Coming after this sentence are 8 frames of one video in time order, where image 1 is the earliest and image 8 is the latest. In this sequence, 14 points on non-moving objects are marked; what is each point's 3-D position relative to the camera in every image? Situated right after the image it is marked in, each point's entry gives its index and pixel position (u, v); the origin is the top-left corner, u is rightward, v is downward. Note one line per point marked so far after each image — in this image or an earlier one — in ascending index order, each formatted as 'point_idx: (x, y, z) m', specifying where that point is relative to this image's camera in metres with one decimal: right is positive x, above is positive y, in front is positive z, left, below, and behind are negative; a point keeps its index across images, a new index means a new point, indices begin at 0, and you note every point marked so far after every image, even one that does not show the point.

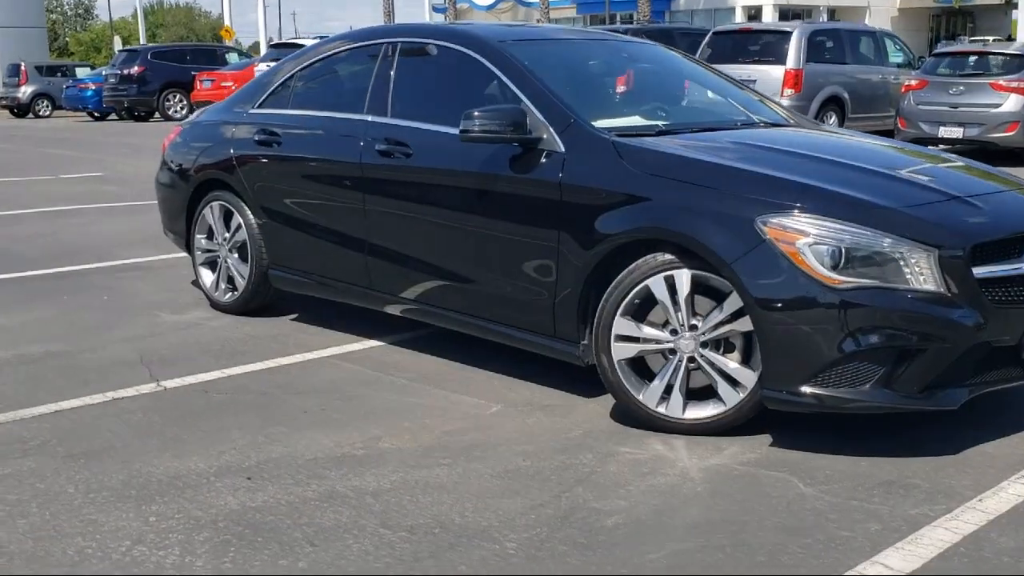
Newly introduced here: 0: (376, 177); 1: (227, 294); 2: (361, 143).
0: (-0.7, +0.6, +6.0) m
1: (-1.7, 0.0, +7.2) m
2: (-0.8, +0.7, +6.1) m
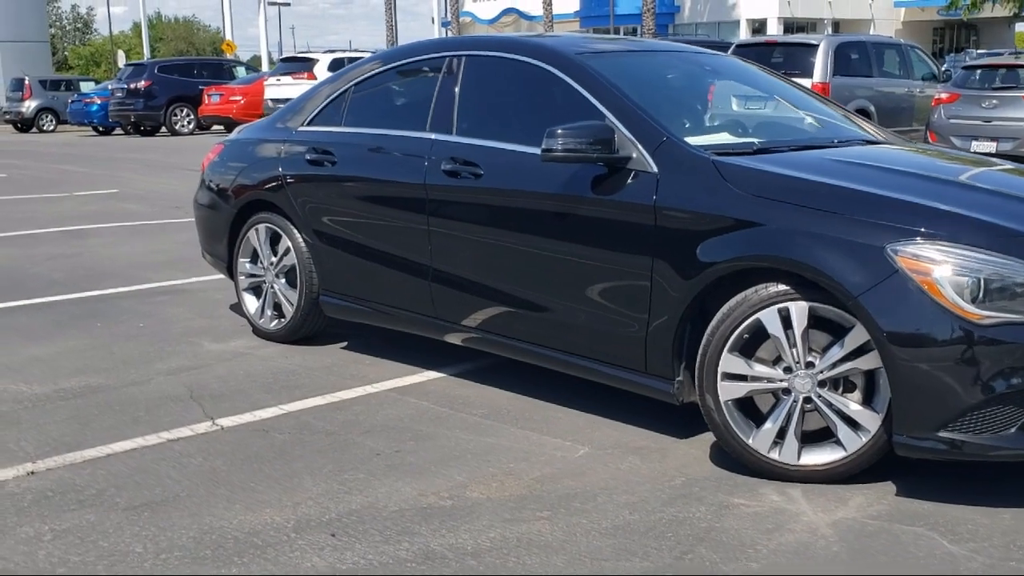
0: (-0.3, +0.4, +5.6) m
1: (-1.4, -0.2, +6.8) m
2: (-0.4, +0.6, +5.7) m
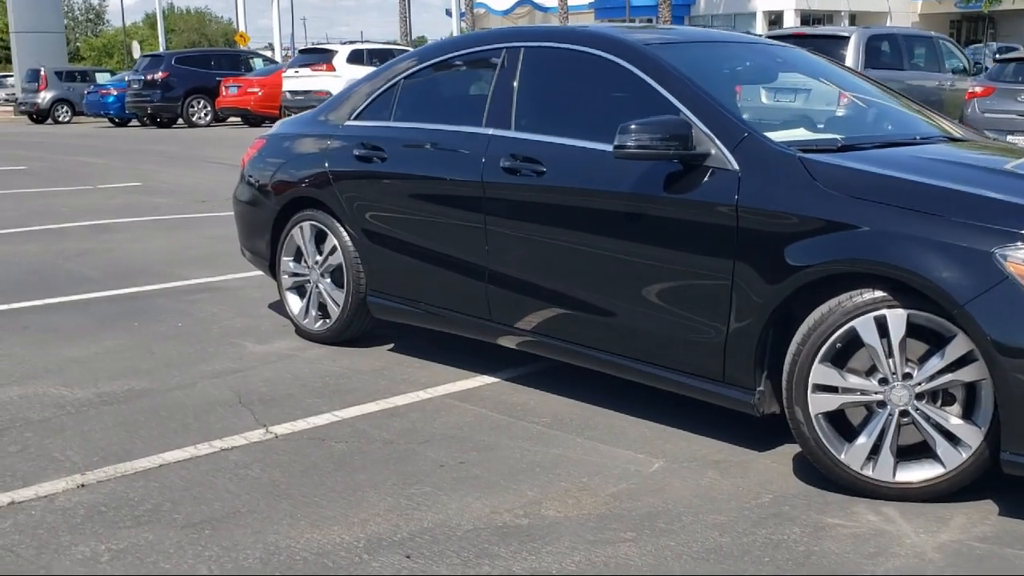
0: (-0.1, +0.4, +5.4) m
1: (-1.1, -0.2, +6.6) m
2: (-0.1, +0.6, +5.5) m
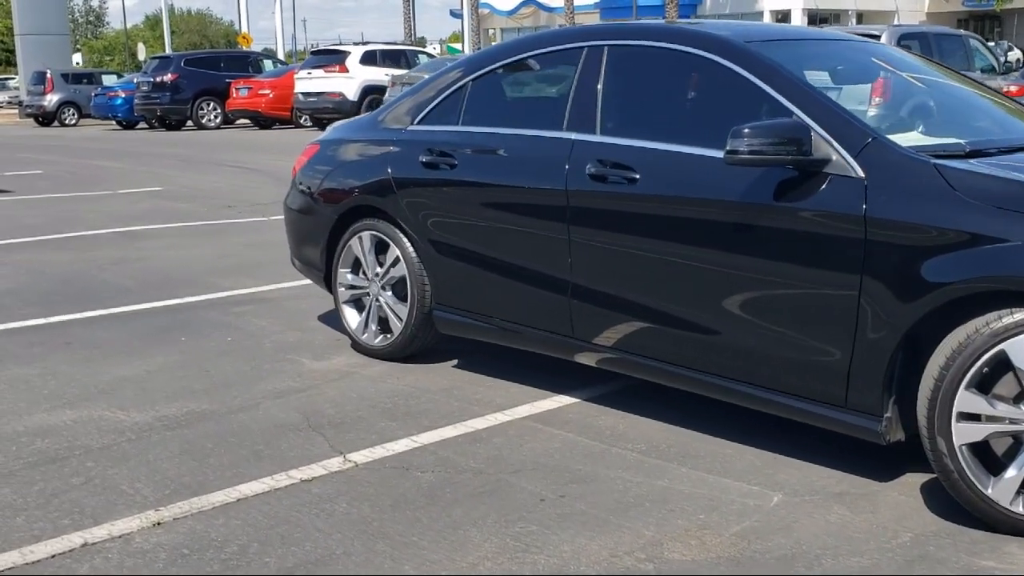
0: (+0.3, +0.3, +5.0) m
1: (-0.7, -0.3, +6.2) m
2: (+0.2, +0.5, +5.1) m
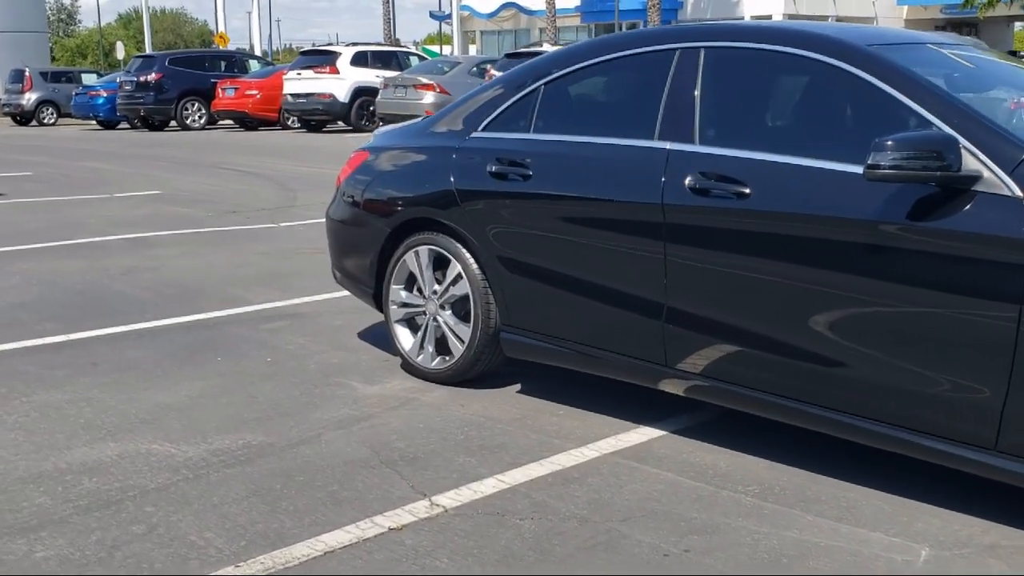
0: (+0.7, +0.3, +4.6) m
1: (-0.4, -0.3, +5.8) m
2: (+0.6, +0.4, +4.7) m
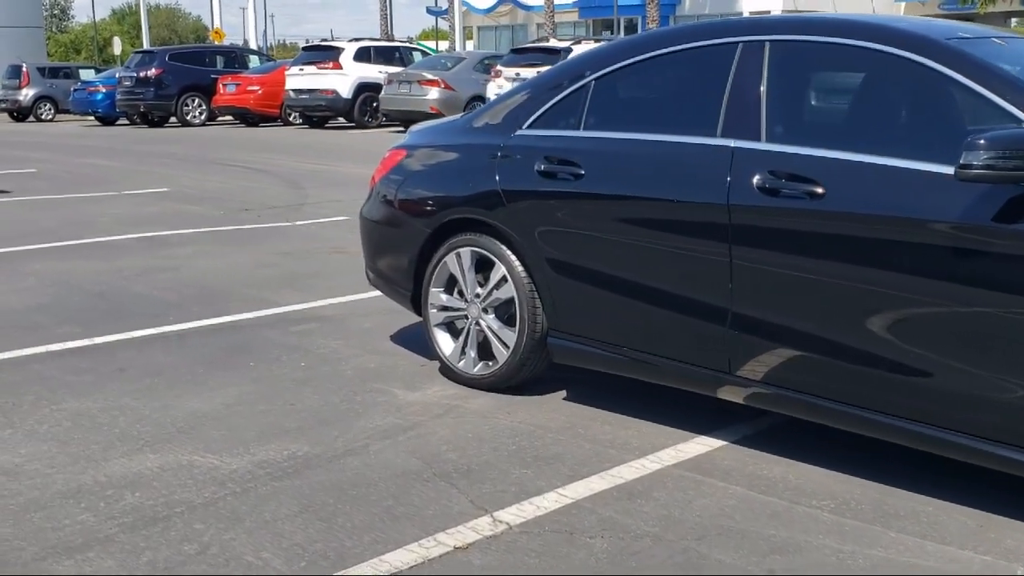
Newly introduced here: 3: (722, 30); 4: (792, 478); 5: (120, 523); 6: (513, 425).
0: (+0.9, +0.2, +4.4) m
1: (-0.2, -0.4, +5.6) m
2: (+0.8, +0.4, +4.5) m
3: (+0.9, +1.0, +4.8) m
4: (+1.0, -0.7, +4.4) m
5: (-1.3, -0.8, +3.9) m
6: (0.0, -0.6, +5.0) m
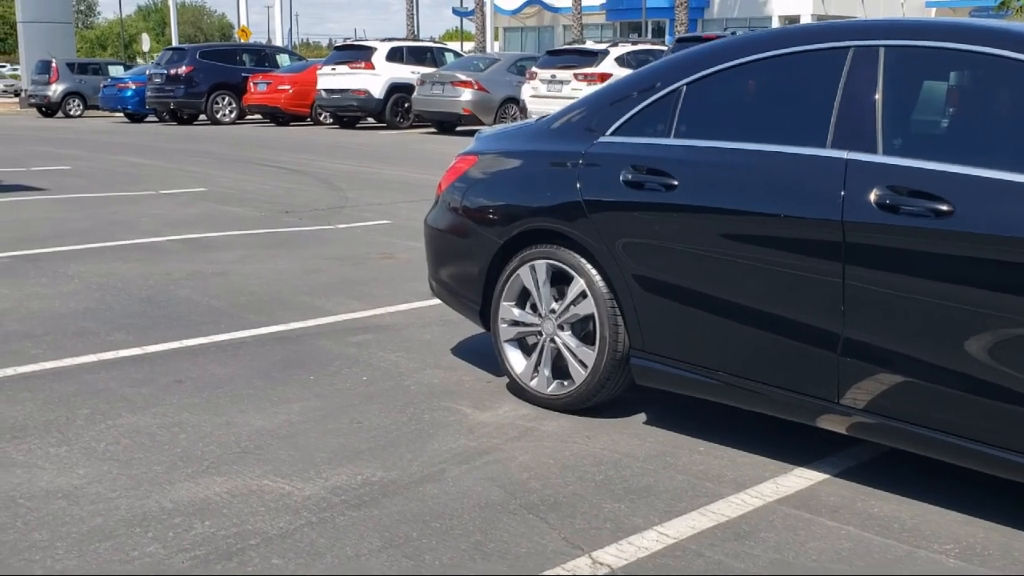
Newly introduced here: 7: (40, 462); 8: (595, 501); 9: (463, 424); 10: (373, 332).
0: (+1.2, +0.2, +4.1) m
1: (+0.2, -0.4, +5.3) m
2: (+1.2, +0.3, +4.2) m
3: (+1.2, +1.0, +4.5) m
4: (+1.4, -0.8, +4.1) m
5: (-1.0, -0.8, +3.6) m
6: (+0.3, -0.7, +4.7) m
7: (-1.8, -0.7, +4.4) m
8: (+0.3, -0.8, +4.1) m
9: (-0.2, -0.6, +5.1) m
10: (-0.8, -0.2, +6.8) m
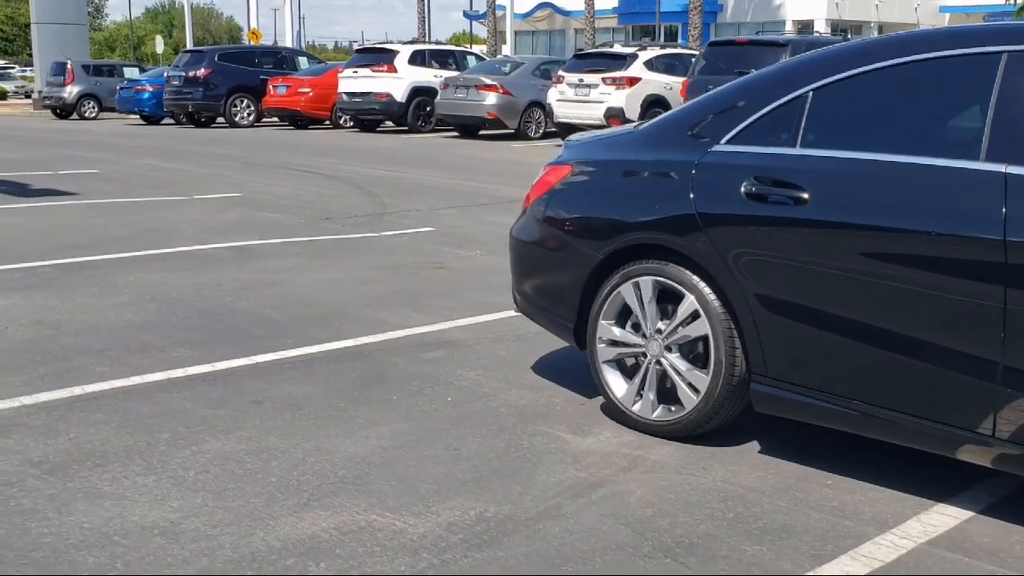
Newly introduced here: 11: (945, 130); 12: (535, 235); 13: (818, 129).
0: (+1.7, +0.1, +3.8) m
1: (+0.6, -0.5, +5.0) m
2: (+1.6, +0.3, +3.9) m
3: (+1.6, +0.9, +4.2) m
4: (+1.8, -0.9, +3.7) m
5: (-0.6, -0.9, +3.3) m
6: (+0.8, -0.7, +4.4) m
7: (-1.4, -0.7, +4.1) m
8: (+0.7, -0.8, +3.8) m
9: (+0.2, -0.7, +4.8) m
10: (-0.4, -0.3, +6.5) m
11: (+1.5, +0.6, +4.2) m
12: (+0.1, +0.2, +5.4) m
13: (+1.2, +0.6, +4.5) m
